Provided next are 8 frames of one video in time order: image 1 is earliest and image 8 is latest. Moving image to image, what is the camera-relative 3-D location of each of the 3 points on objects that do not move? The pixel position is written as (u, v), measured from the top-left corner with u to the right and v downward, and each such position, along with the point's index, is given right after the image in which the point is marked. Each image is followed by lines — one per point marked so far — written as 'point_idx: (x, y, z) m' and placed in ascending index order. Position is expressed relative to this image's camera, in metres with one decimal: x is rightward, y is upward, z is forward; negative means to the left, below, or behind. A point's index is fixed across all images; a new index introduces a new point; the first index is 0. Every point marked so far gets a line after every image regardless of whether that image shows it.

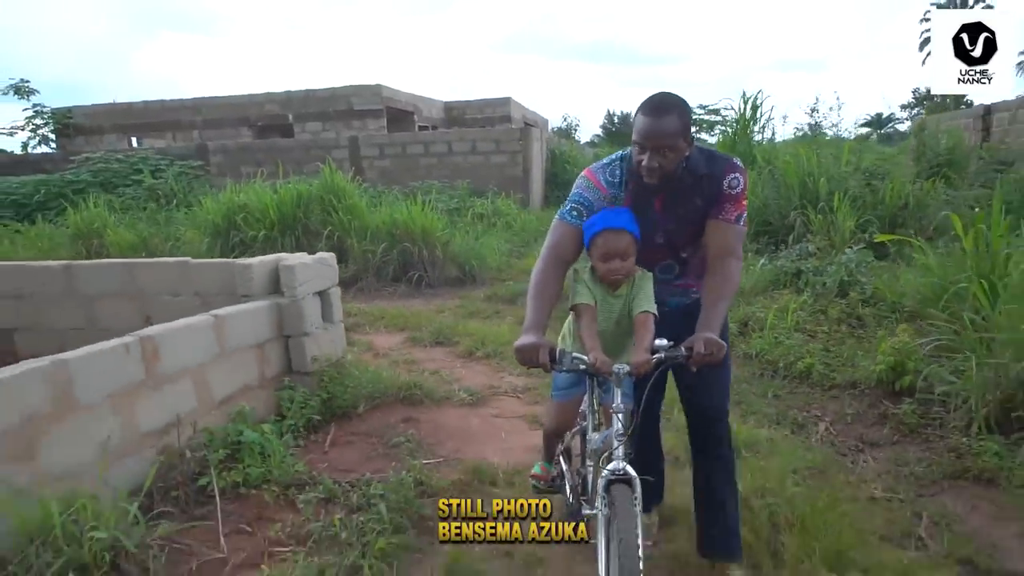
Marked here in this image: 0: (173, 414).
0: (-1.4, -0.5, +3.5) m
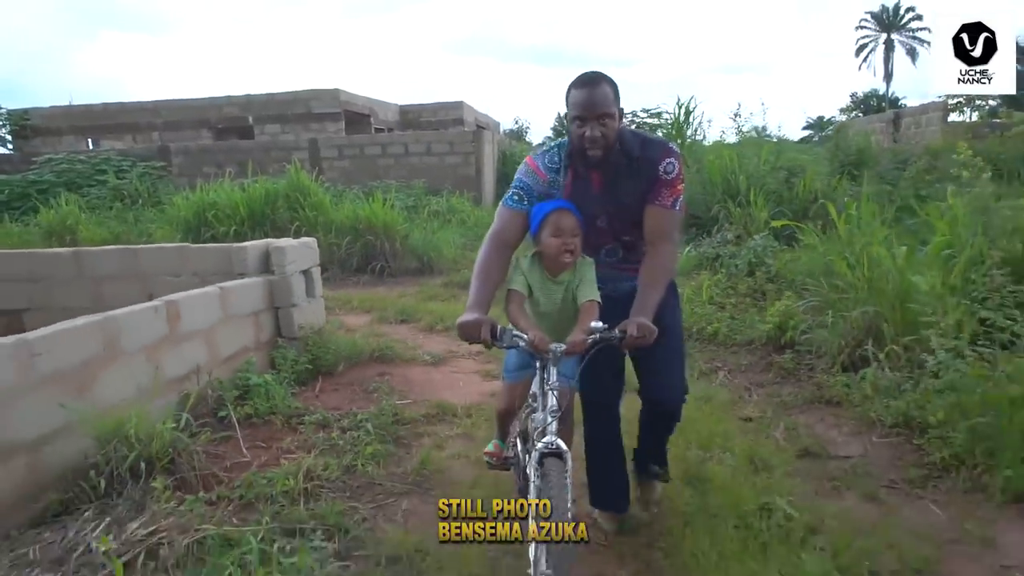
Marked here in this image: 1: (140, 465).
0: (-1.6, -0.4, +4.3) m
1: (-1.4, -0.7, +3.4) m
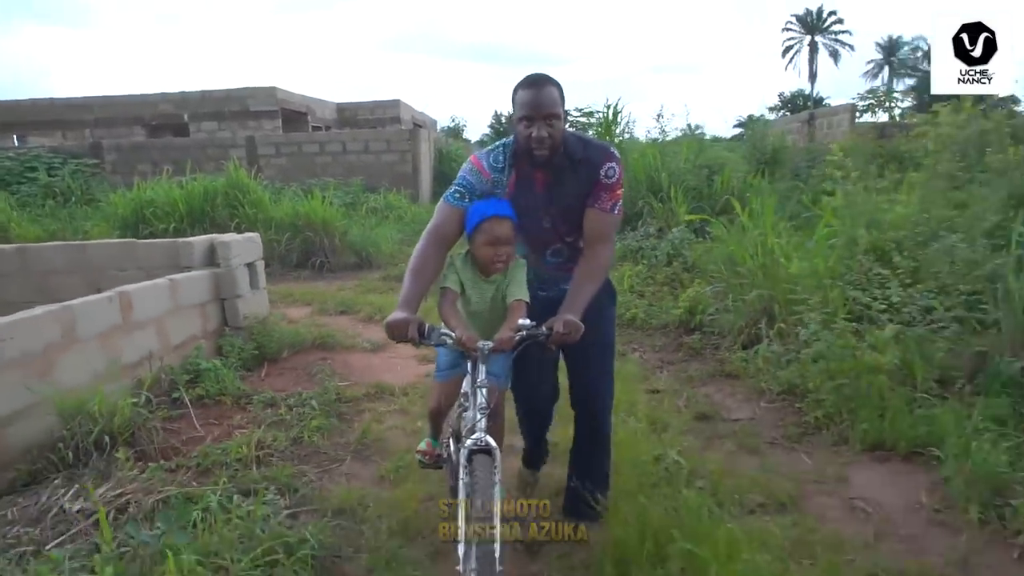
0: (-2.0, -0.3, +4.5) m
1: (-1.7, -0.6, +3.7) m
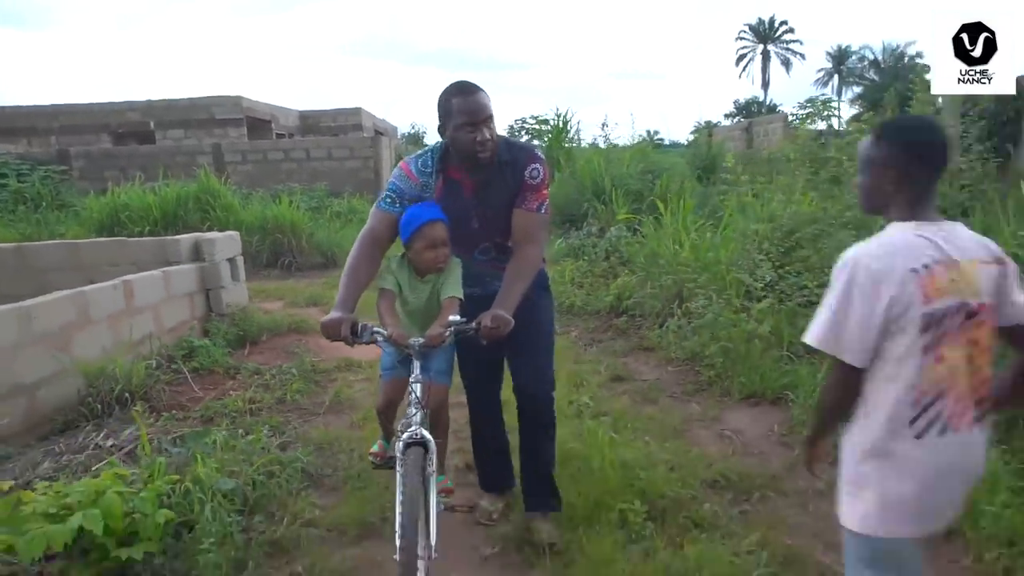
0: (-2.3, -0.3, +5.3) m
1: (-2.0, -0.5, +4.4) m
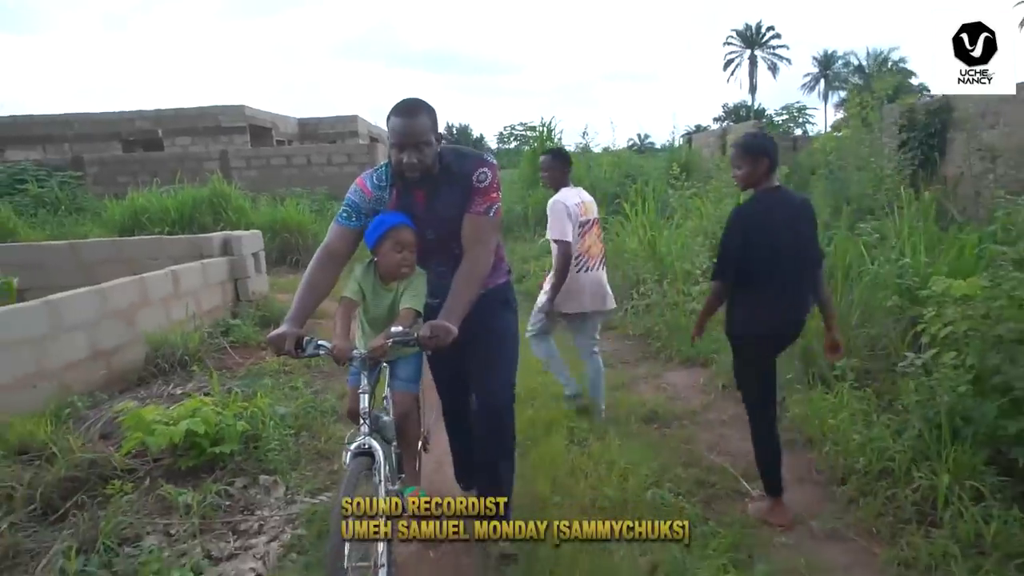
0: (-2.4, -0.2, +6.3) m
1: (-2.1, -0.5, +5.4) m
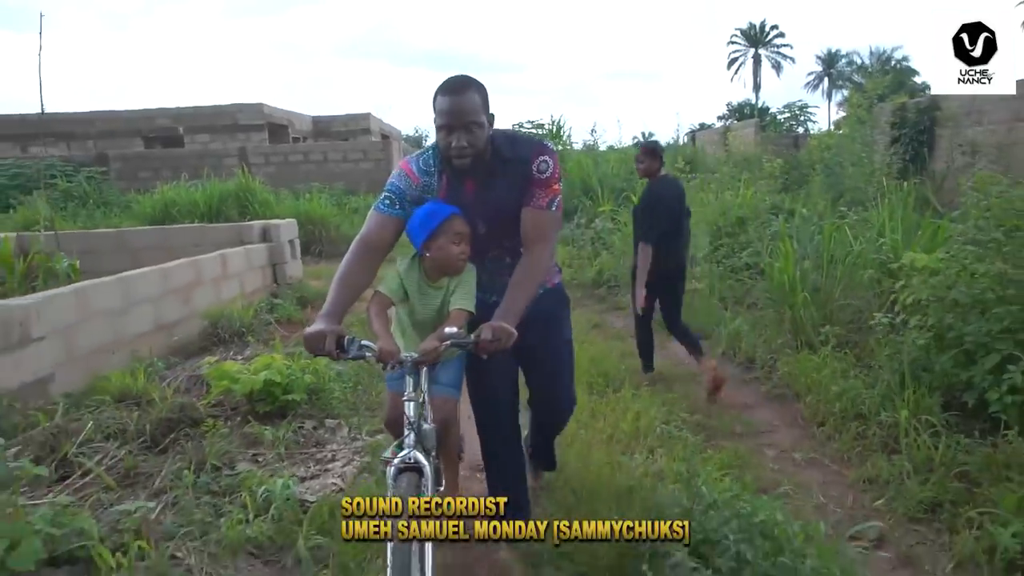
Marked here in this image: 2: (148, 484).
0: (-2.3, 0.0, +6.9) m
1: (-2.0, -0.3, +6.0) m
2: (-1.4, -0.8, +3.3) m
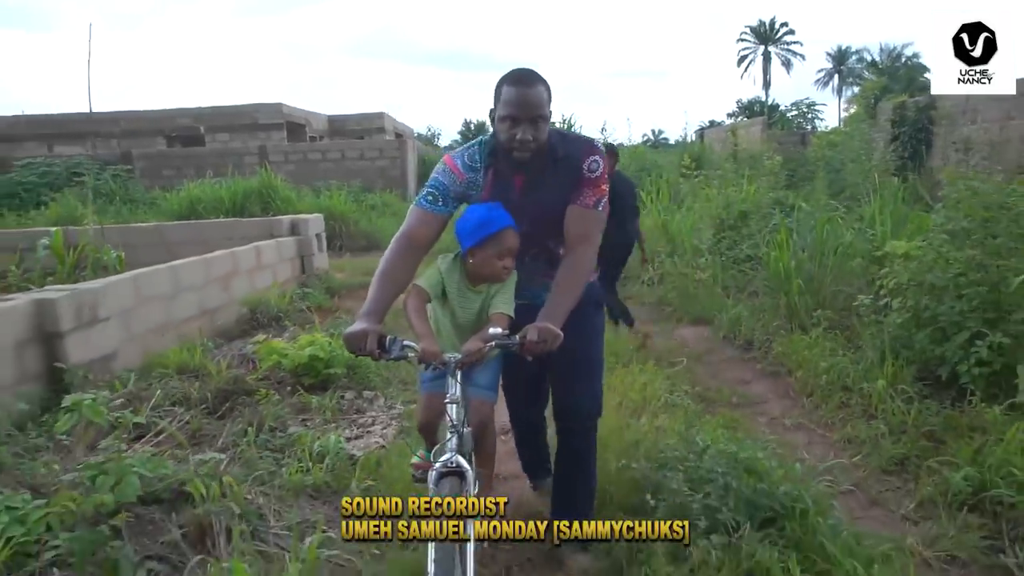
0: (-2.1, 0.0, +7.4) m
1: (-1.8, -0.2, +6.5) m
2: (-1.4, -0.7, +3.8) m
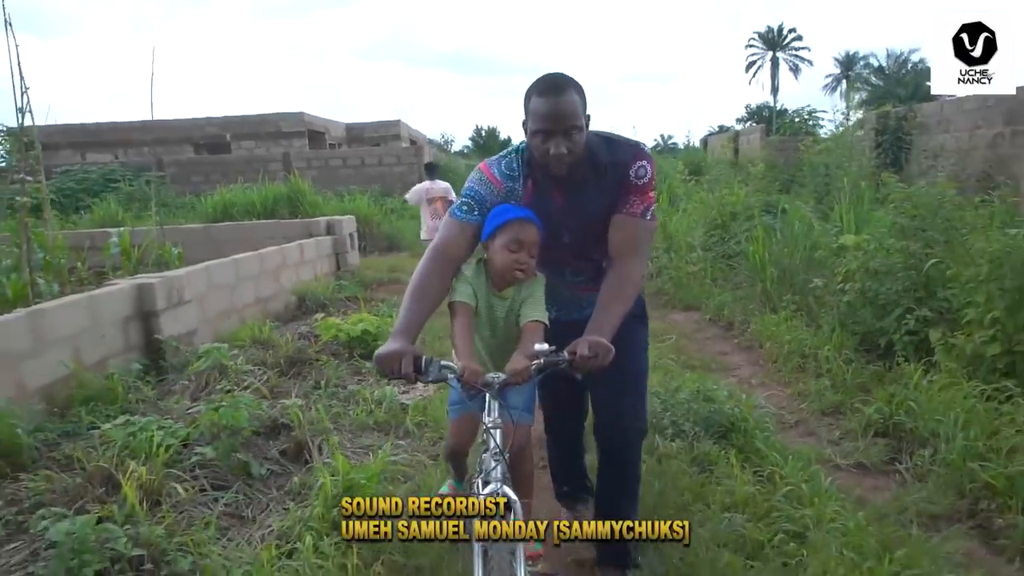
0: (-2.0, +0.1, +8.3) m
1: (-1.7, -0.1, +7.5) m
2: (-1.3, -0.6, +4.8) m
